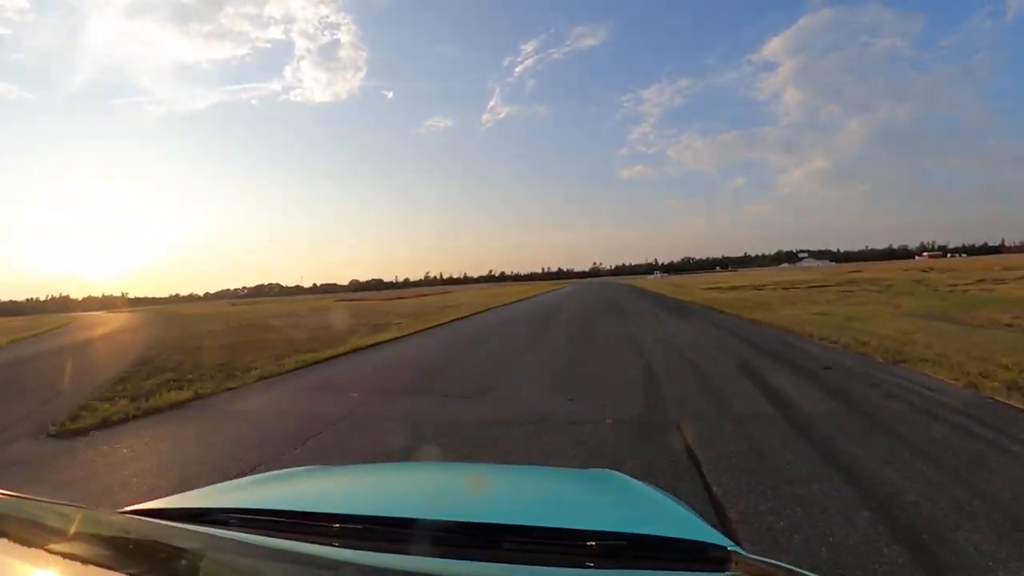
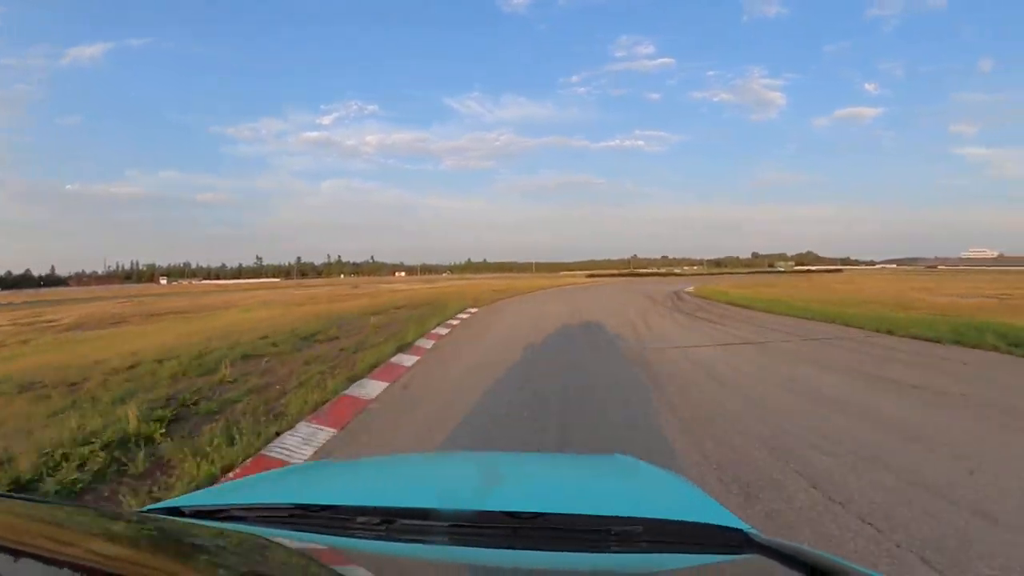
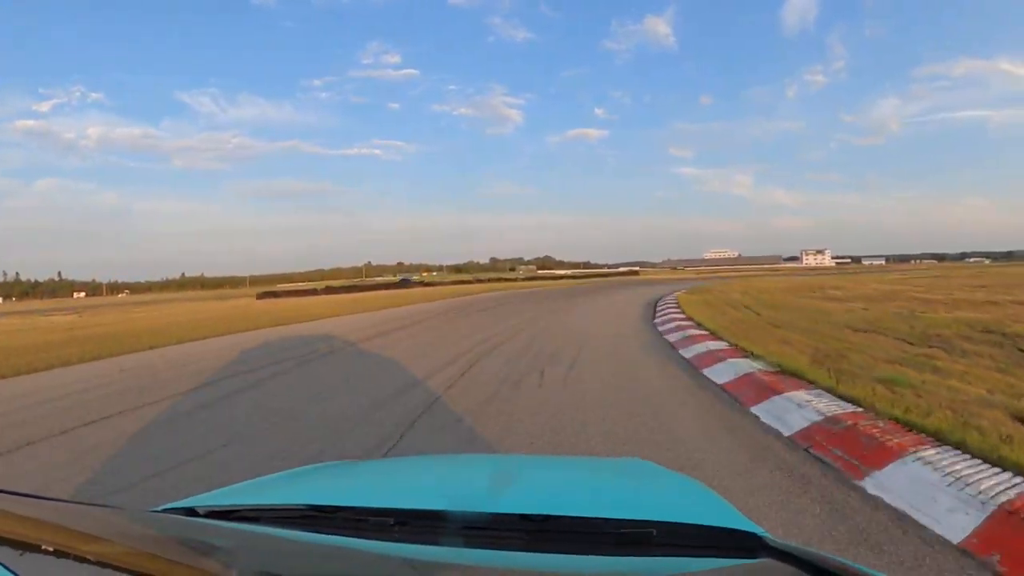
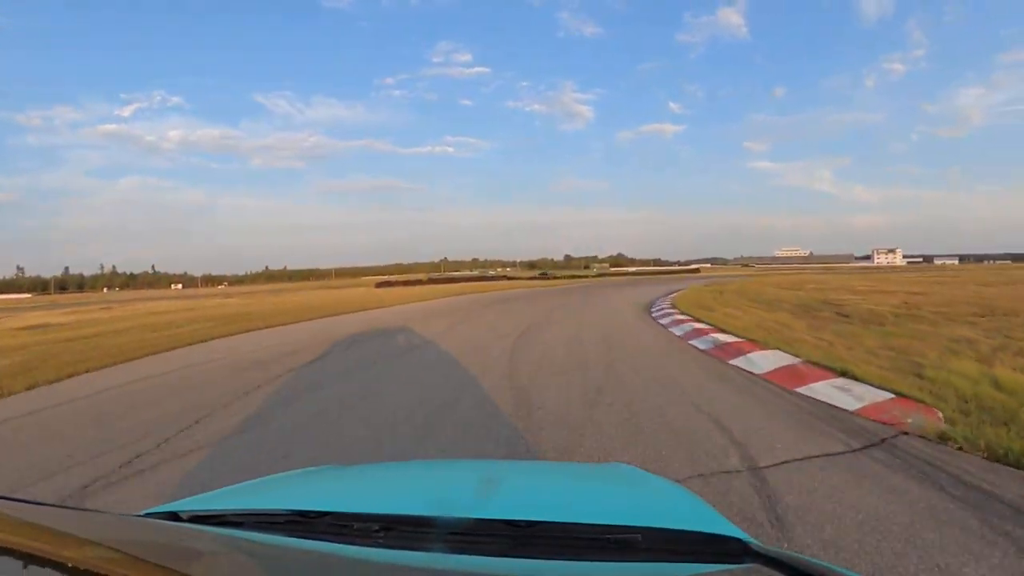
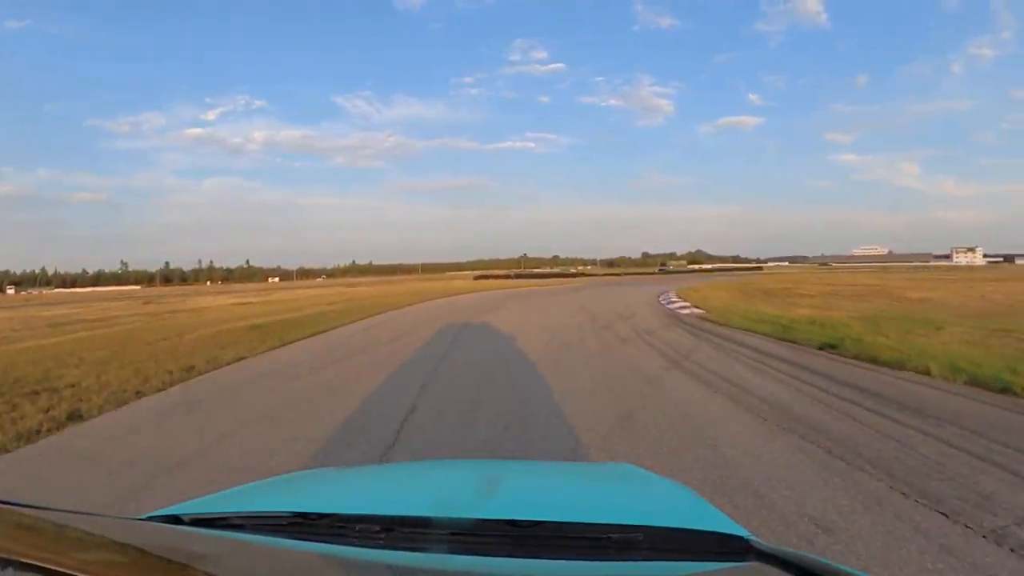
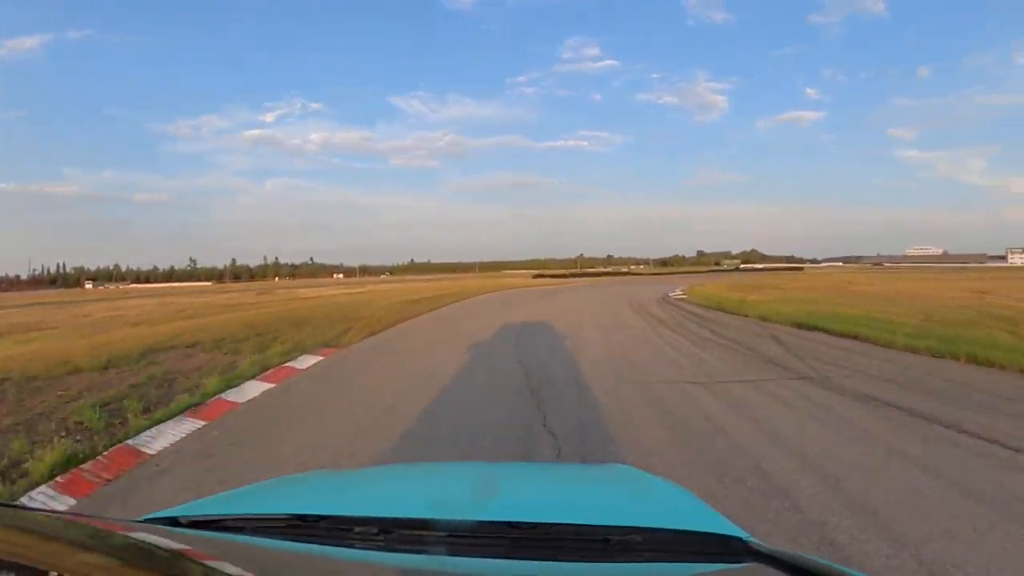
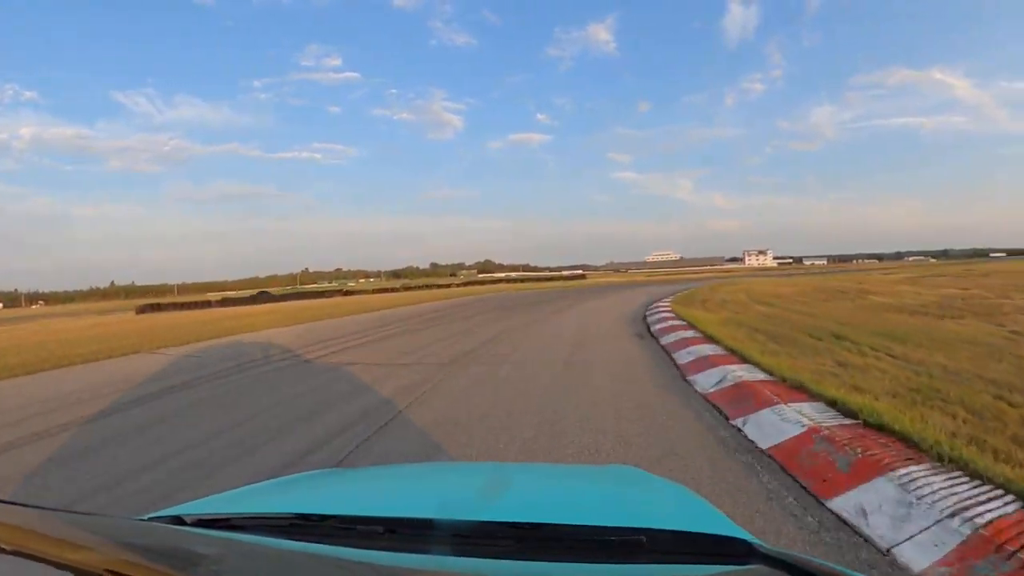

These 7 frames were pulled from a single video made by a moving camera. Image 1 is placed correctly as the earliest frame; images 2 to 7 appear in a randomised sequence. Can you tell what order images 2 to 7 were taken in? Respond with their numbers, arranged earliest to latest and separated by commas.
2, 6, 5, 4, 3, 7
